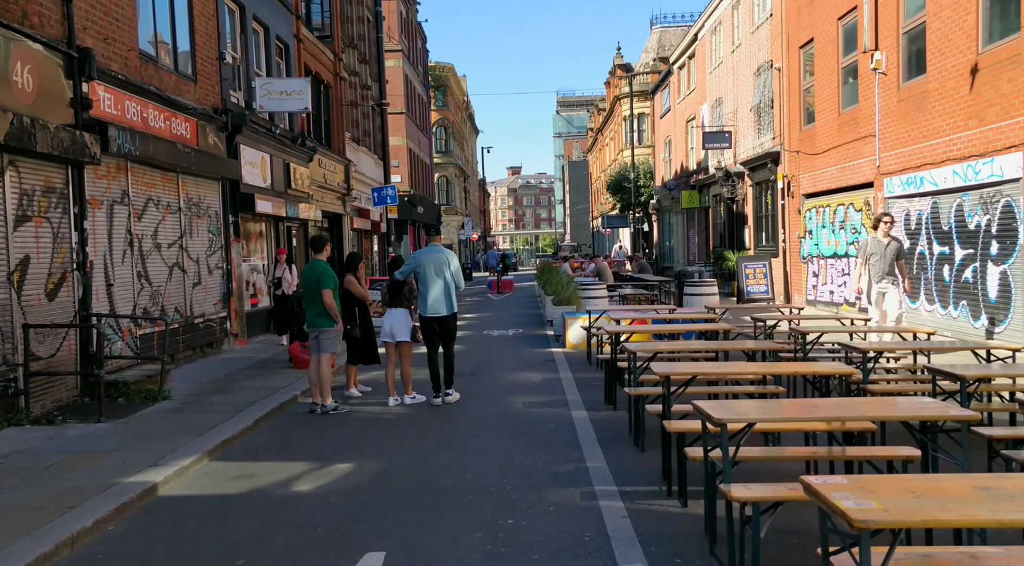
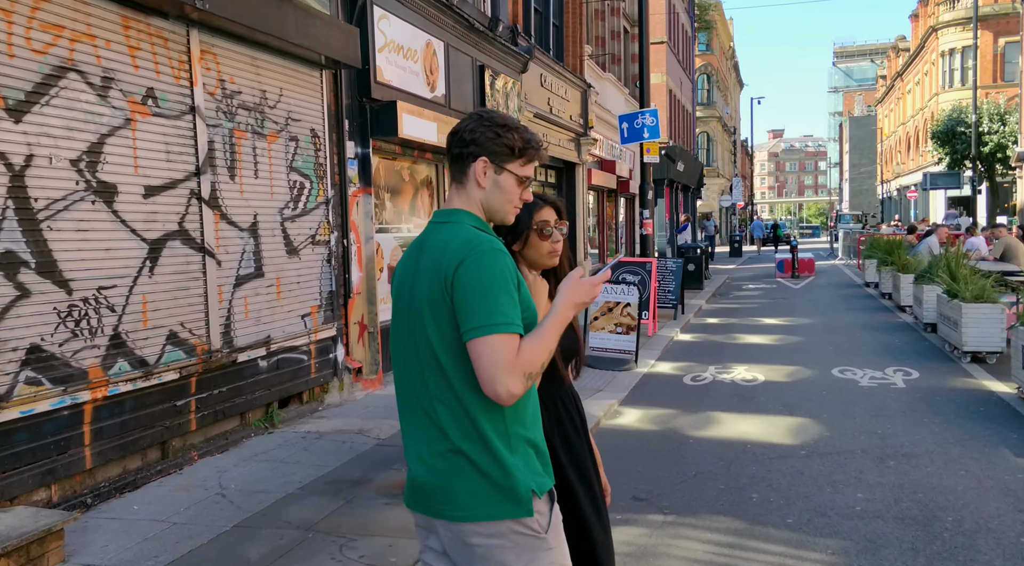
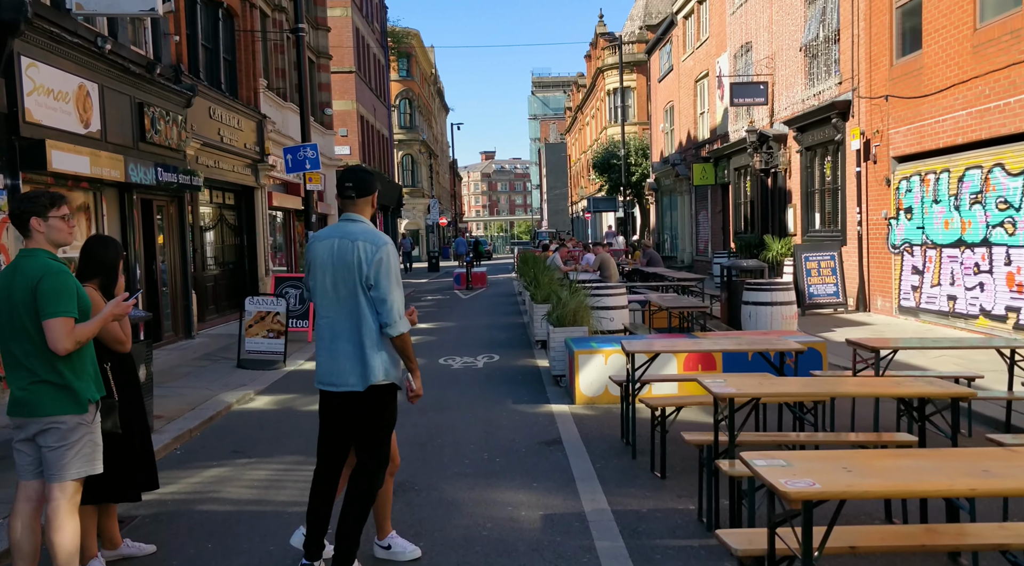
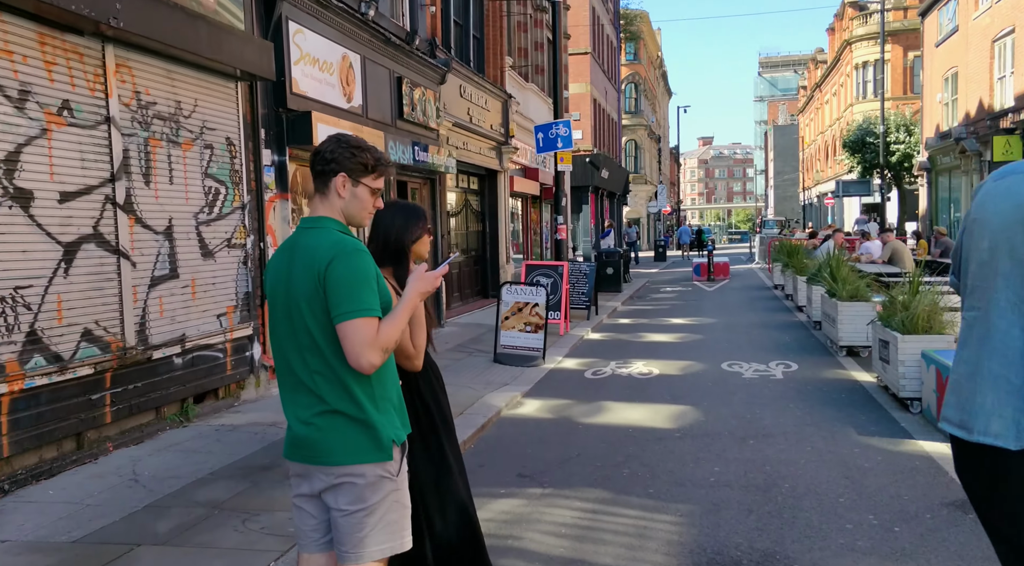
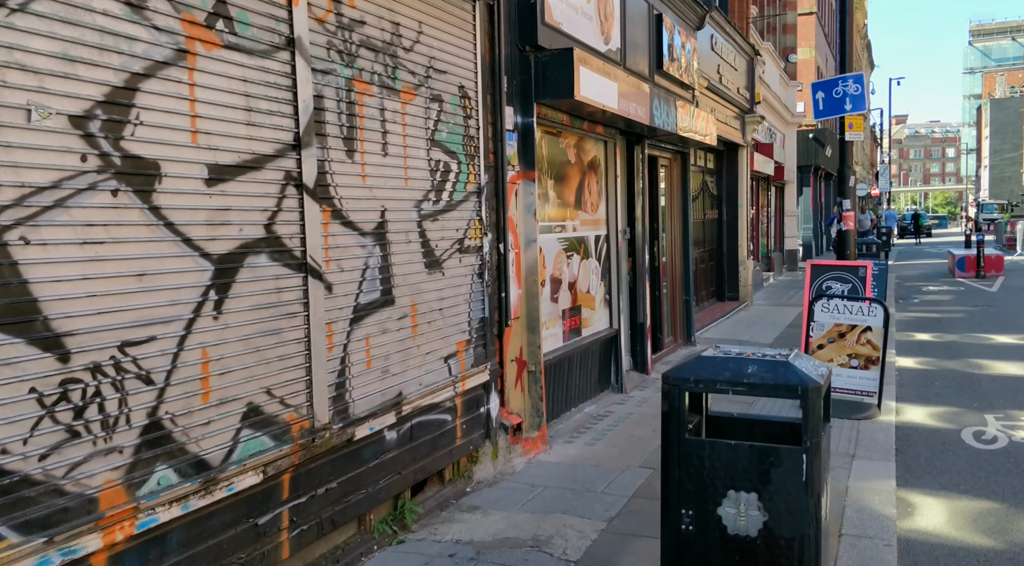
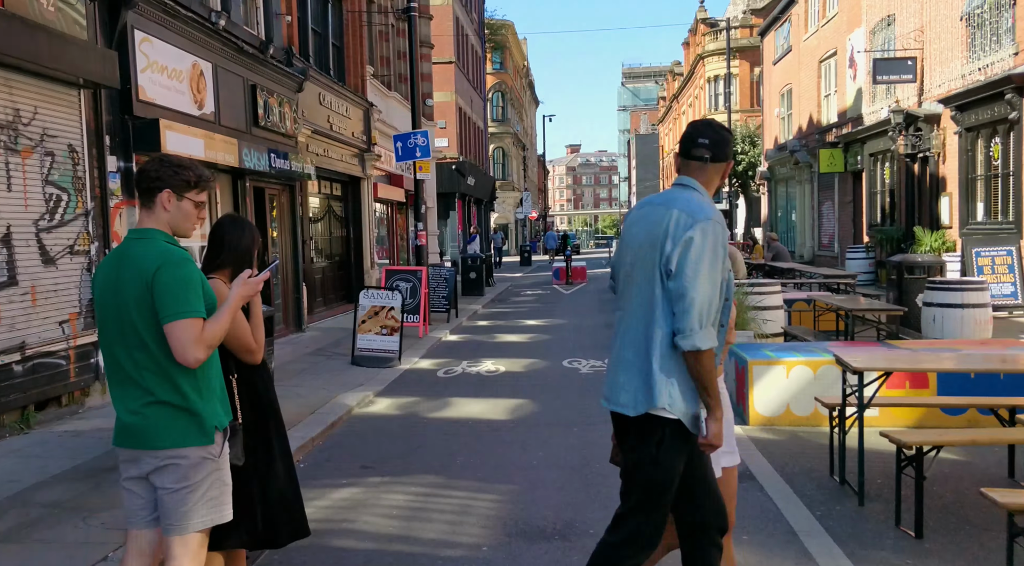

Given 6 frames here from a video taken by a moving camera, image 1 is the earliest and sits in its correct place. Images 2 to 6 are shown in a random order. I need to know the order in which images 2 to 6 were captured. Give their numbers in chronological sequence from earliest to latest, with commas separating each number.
3, 6, 4, 2, 5
